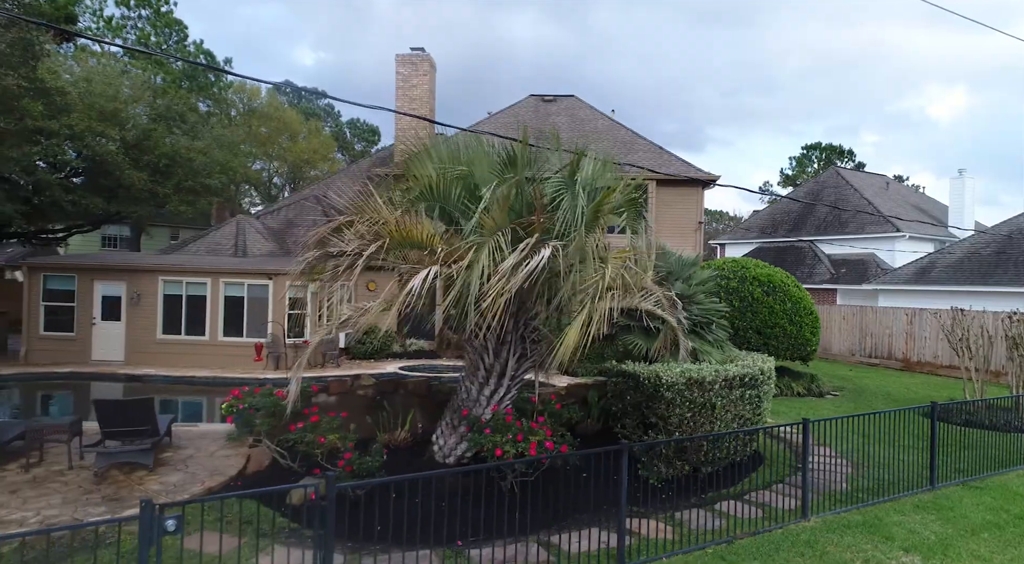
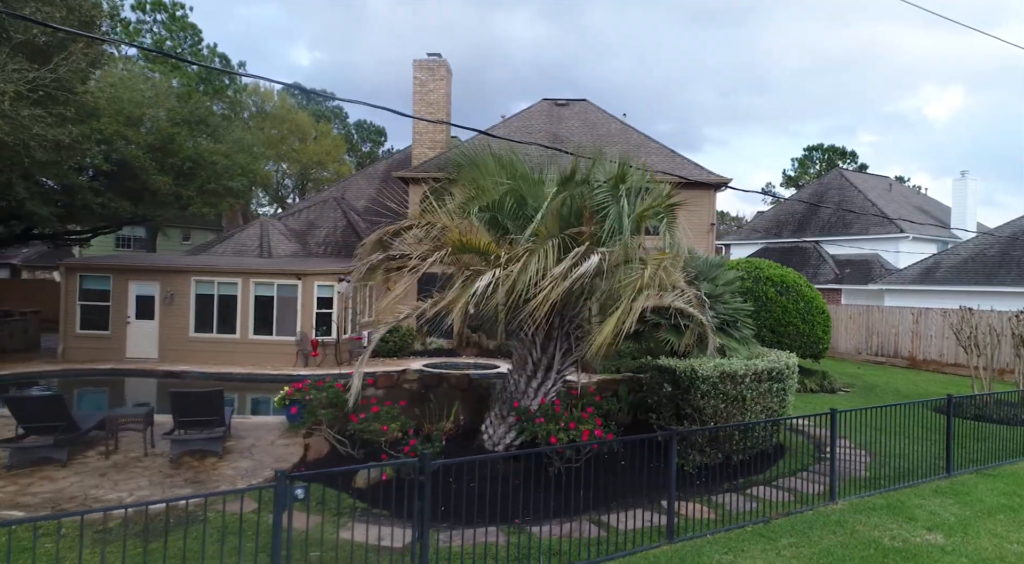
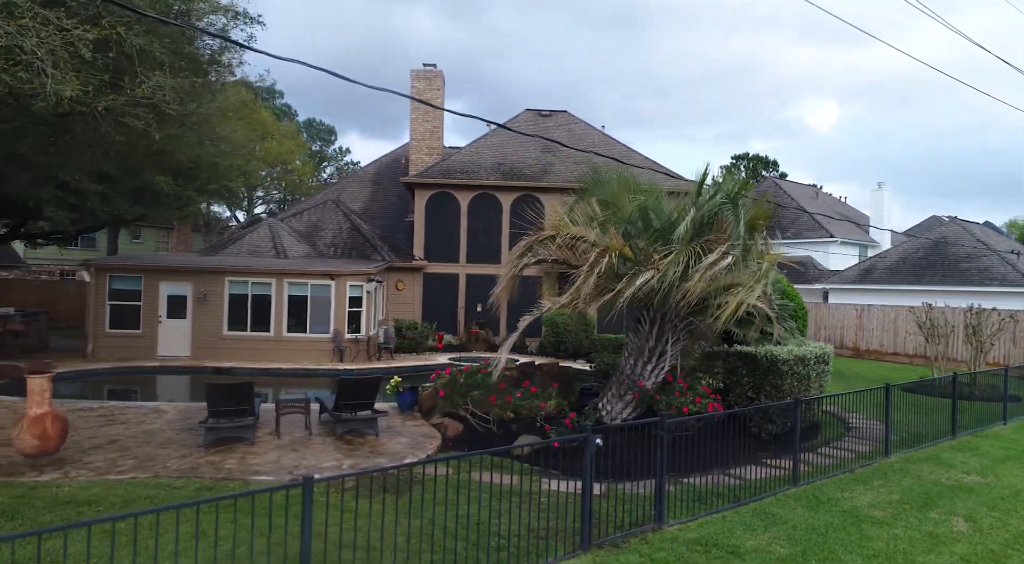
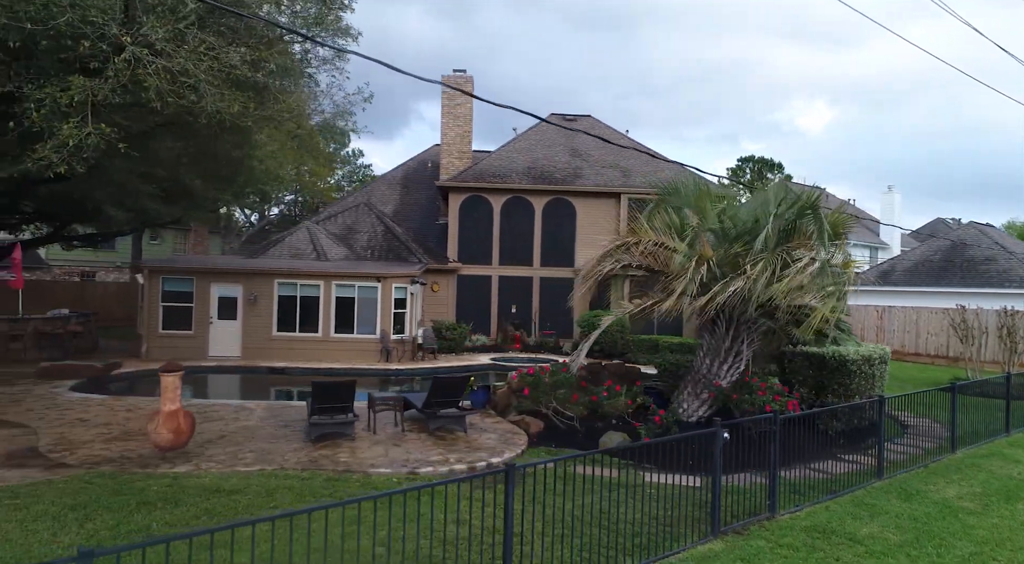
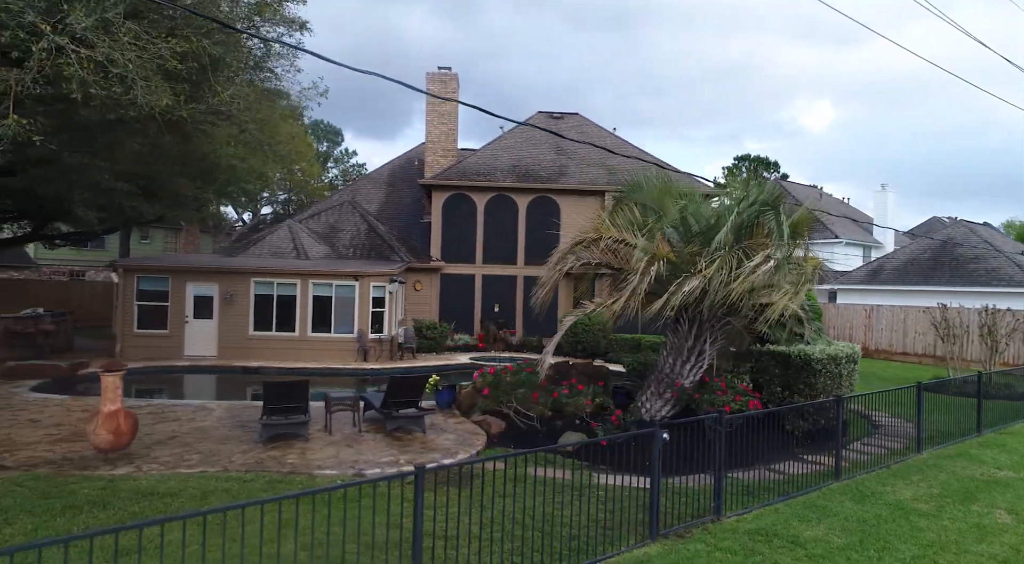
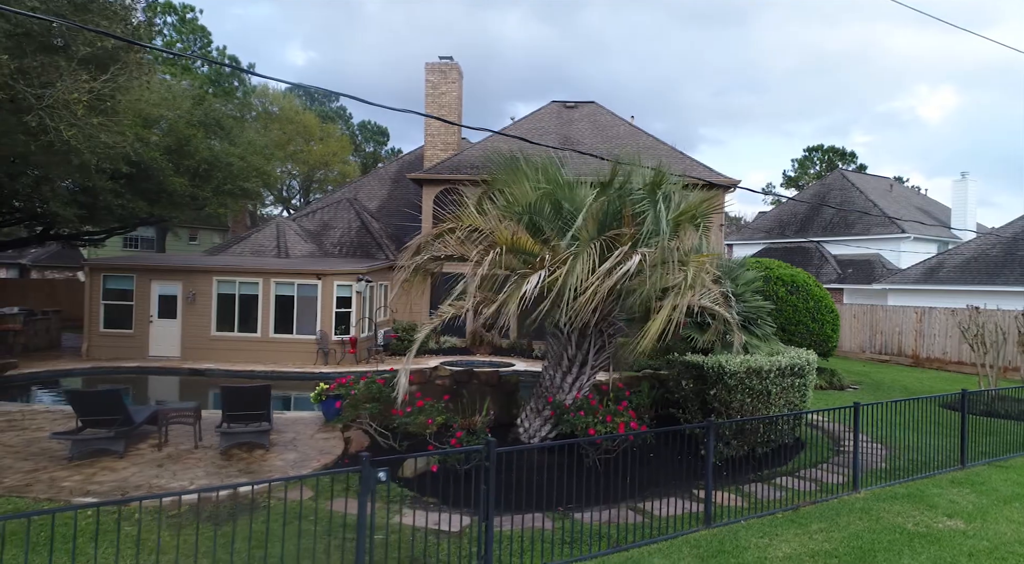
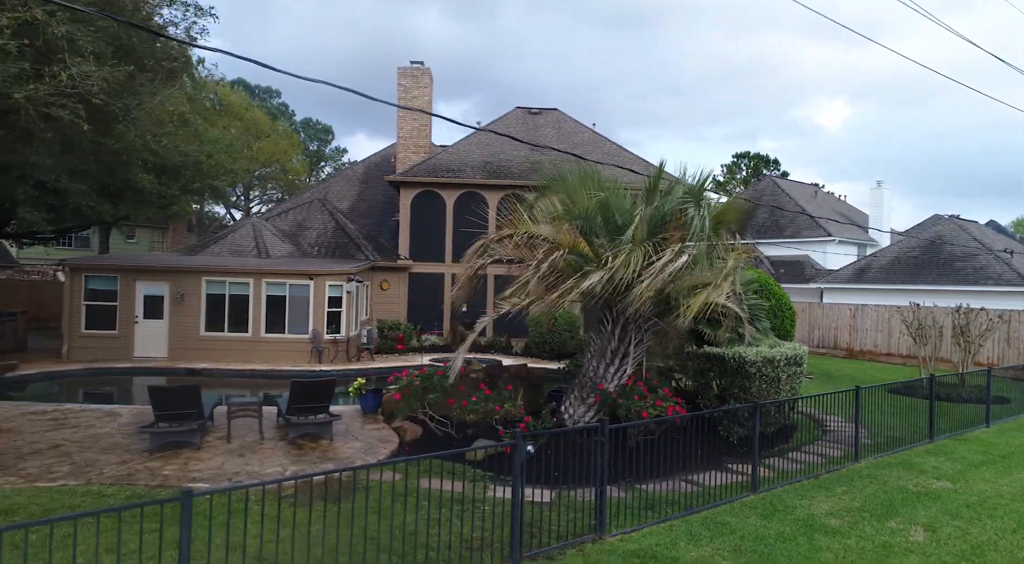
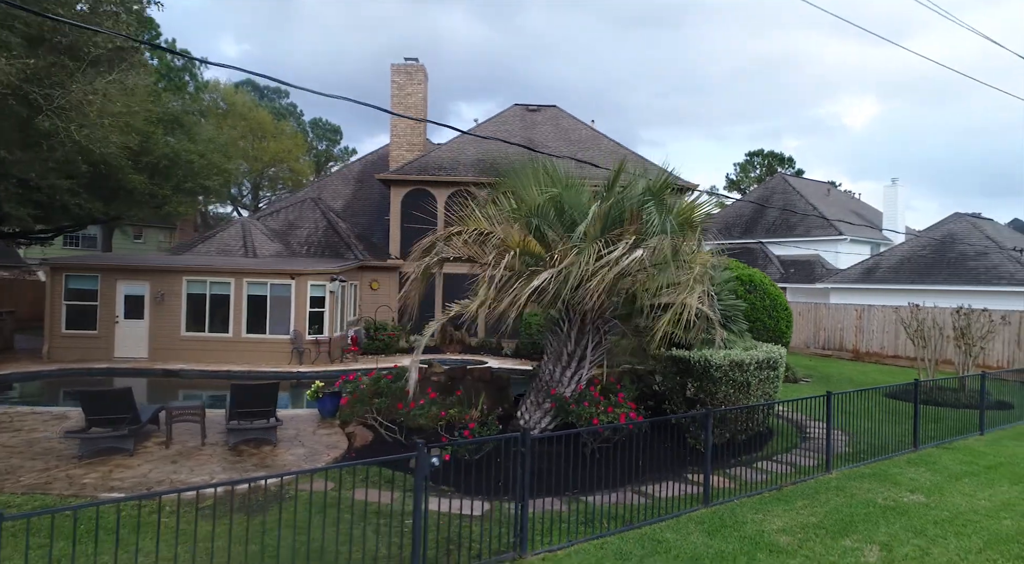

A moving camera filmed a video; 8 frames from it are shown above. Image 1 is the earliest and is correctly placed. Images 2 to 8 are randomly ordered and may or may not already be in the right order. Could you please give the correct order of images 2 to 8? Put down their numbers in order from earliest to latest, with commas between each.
2, 6, 8, 7, 3, 5, 4
